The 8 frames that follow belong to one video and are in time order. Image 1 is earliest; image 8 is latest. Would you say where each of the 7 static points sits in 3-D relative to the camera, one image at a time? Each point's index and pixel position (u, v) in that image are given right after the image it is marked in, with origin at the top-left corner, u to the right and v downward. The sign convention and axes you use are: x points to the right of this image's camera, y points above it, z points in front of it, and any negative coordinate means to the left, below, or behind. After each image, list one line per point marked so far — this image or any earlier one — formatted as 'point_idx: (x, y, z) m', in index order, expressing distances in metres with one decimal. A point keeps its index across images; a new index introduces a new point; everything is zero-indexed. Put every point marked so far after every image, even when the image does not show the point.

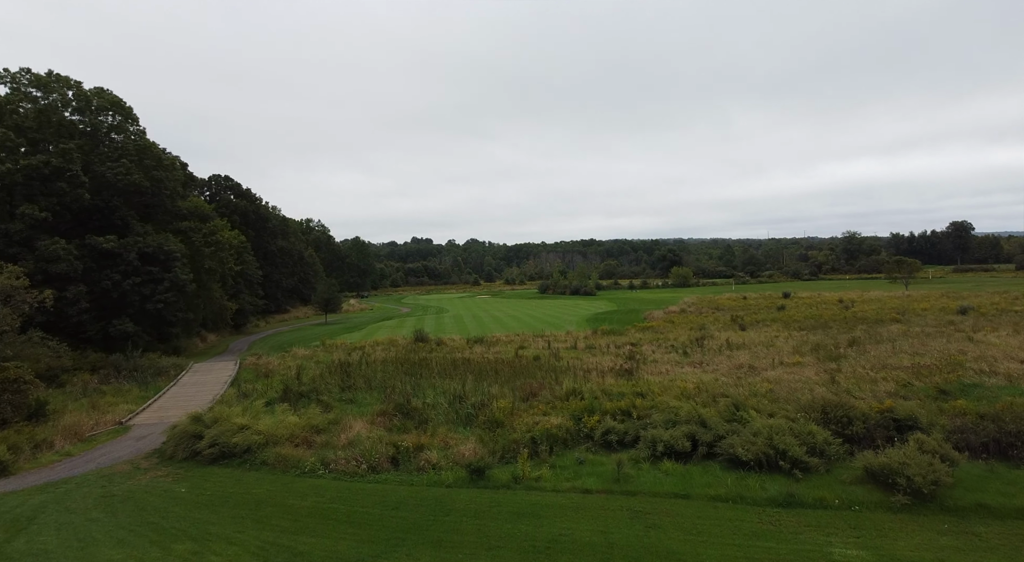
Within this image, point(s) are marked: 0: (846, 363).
0: (+10.1, -2.5, +18.6) m
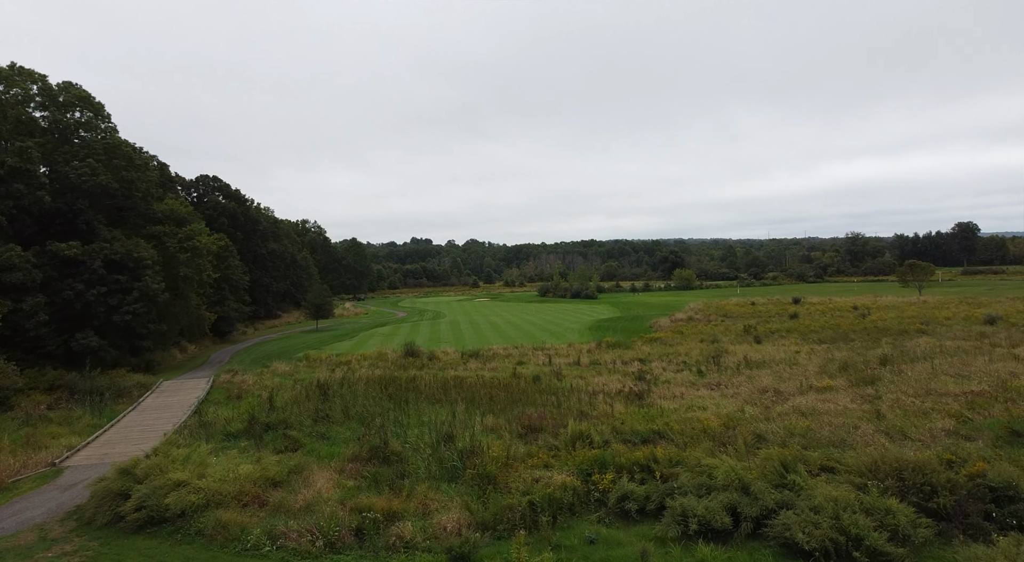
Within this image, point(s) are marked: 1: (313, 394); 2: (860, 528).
0: (+10.1, -2.9, +16.6) m
1: (-6.1, -3.5, +18.7) m
2: (+4.1, -2.9, +7.1) m
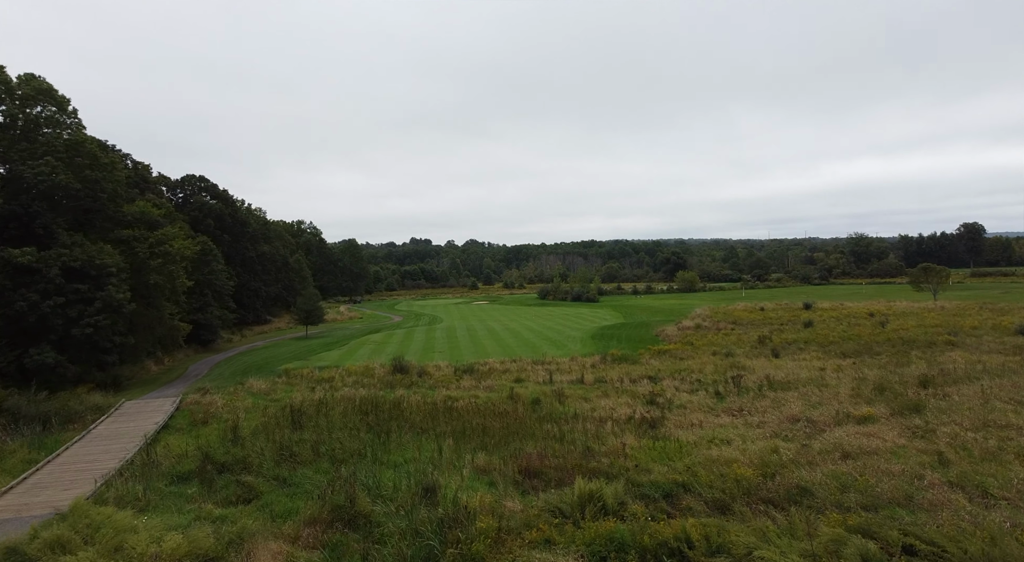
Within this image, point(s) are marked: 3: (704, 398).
0: (+10.0, -3.2, +14.5) m
1: (-6.2, -3.8, +16.6) m
2: (+4.0, -3.2, +5.0) m
3: (+5.7, -3.5, +18.3) m
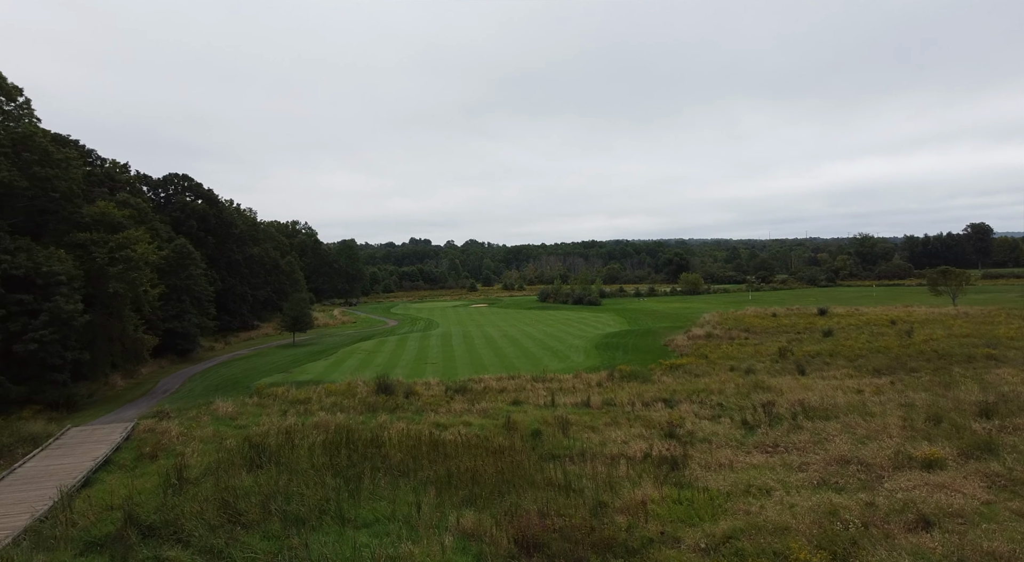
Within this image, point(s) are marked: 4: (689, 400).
0: (+9.9, -3.6, +12.1) m
1: (-6.3, -4.1, +14.2) m
2: (+3.9, -3.5, +2.6) m
3: (+5.6, -3.8, +15.8) m
4: (+5.6, -3.8, +19.3) m
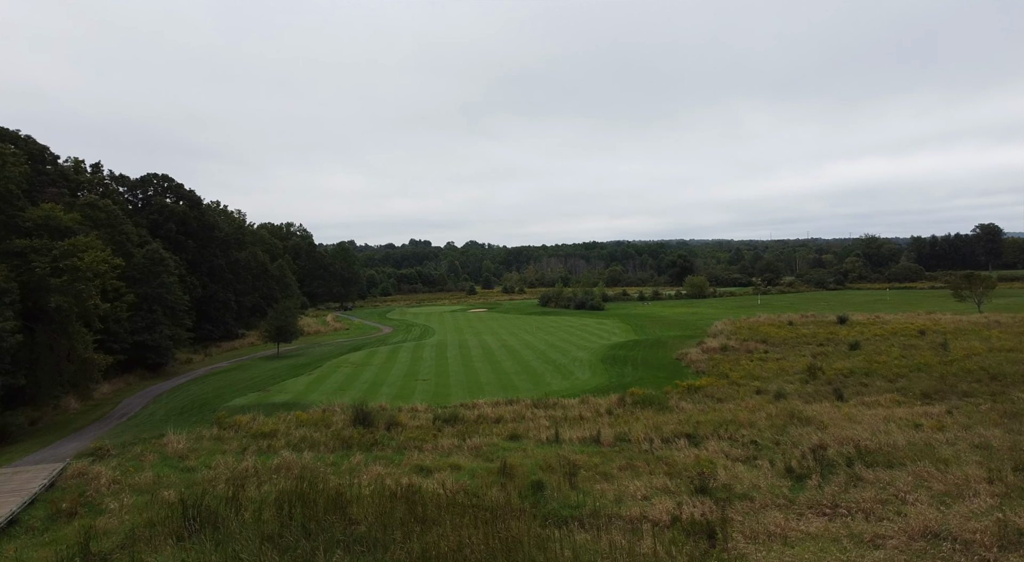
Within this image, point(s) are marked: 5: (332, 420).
0: (+9.8, -4.0, +9.3) m
1: (-6.4, -4.5, +11.4) m
2: (+3.8, -3.9, -0.2) m
3: (+5.6, -4.2, +13.0) m
4: (+5.5, -4.2, +16.5) m
5: (-5.5, -4.3, +18.9) m
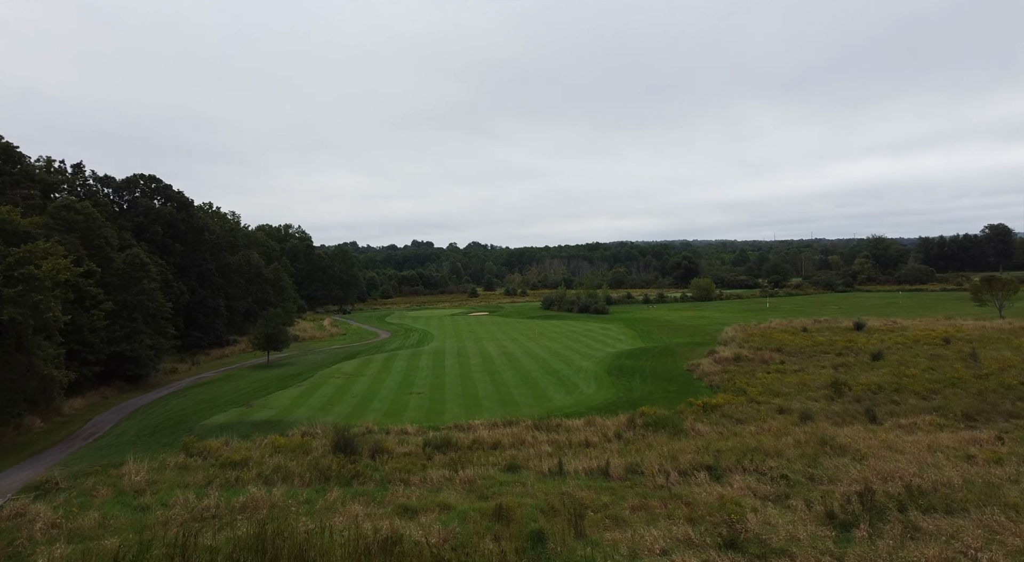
0: (+9.7, -4.2, +7.4) m
1: (-6.5, -4.8, +9.6) m
2: (+3.6, -4.2, -2.1) m
3: (+5.5, -4.5, +11.1) m
4: (+5.4, -4.4, +14.6) m
5: (-5.6, -4.6, +17.1) m
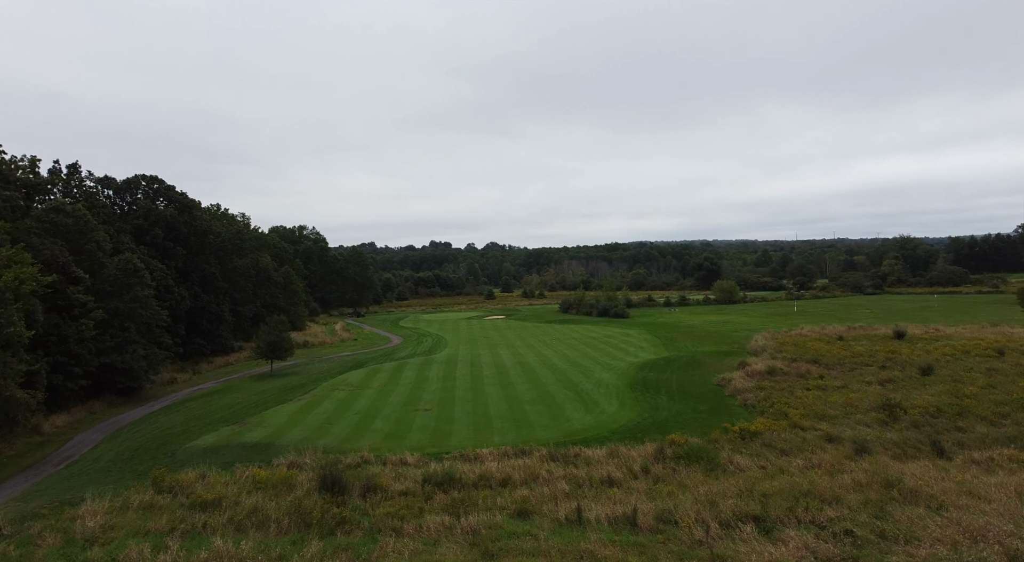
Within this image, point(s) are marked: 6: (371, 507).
0: (+9.7, -4.6, +4.9) m
1: (-6.4, -5.2, +7.6) m
2: (+3.3, -4.5, -4.3) m
3: (+5.6, -4.8, +8.8) m
4: (+5.6, -4.8, +12.3) m
5: (-5.3, -4.9, +15.1) m
6: (-3.2, -5.0, +13.6) m
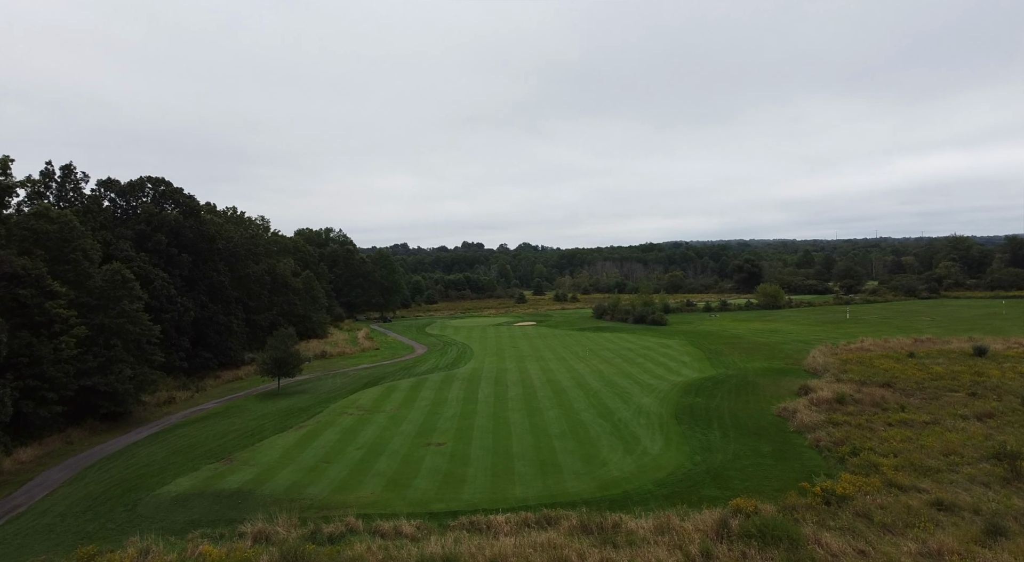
0: (+9.5, -5.1, +0.9) m
1: (-6.4, -5.7, +4.5) m
2: (+2.7, -5.1, -8.0) m
3: (+5.6, -5.4, +5.0) m
4: (+5.9, -5.3, +8.5) m
5: (-4.9, -5.4, +11.8) m
6: (-2.9, -5.5, +10.3) m
